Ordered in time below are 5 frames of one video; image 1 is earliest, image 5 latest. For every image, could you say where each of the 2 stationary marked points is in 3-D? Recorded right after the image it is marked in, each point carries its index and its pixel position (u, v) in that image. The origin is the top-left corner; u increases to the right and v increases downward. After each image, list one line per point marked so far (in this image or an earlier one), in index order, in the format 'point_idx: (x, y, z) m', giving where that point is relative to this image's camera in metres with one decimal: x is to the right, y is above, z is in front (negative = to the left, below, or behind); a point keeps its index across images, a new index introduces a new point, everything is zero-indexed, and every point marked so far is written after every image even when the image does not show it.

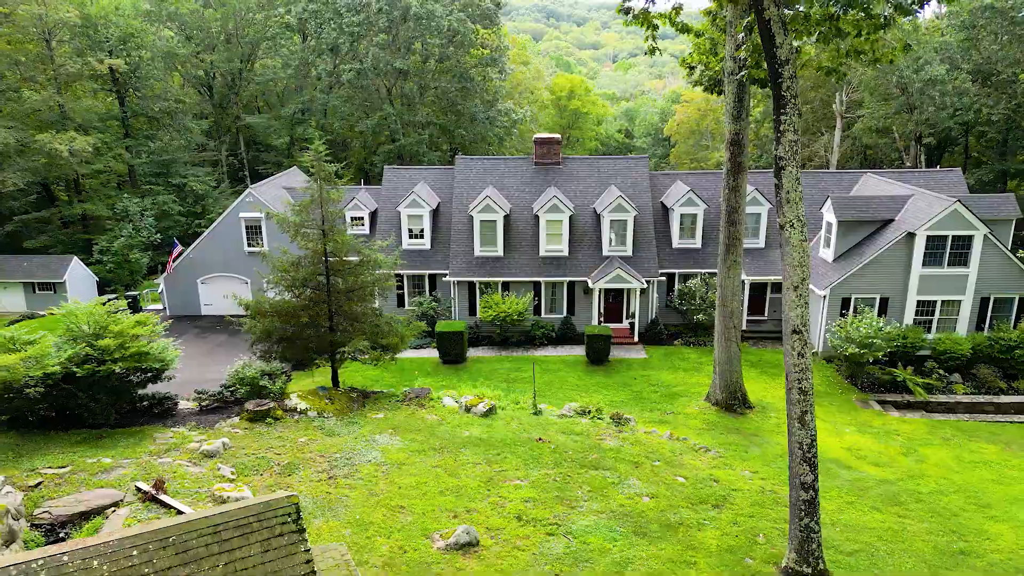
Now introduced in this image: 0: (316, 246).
0: (-3.6, +0.8, +13.5) m
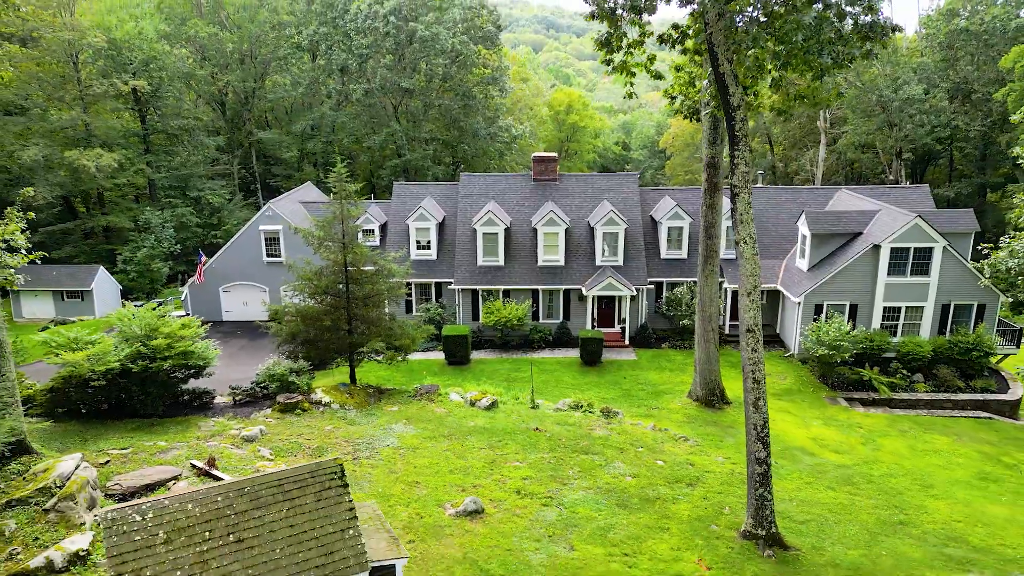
0: (-3.6, +0.6, +15.1) m
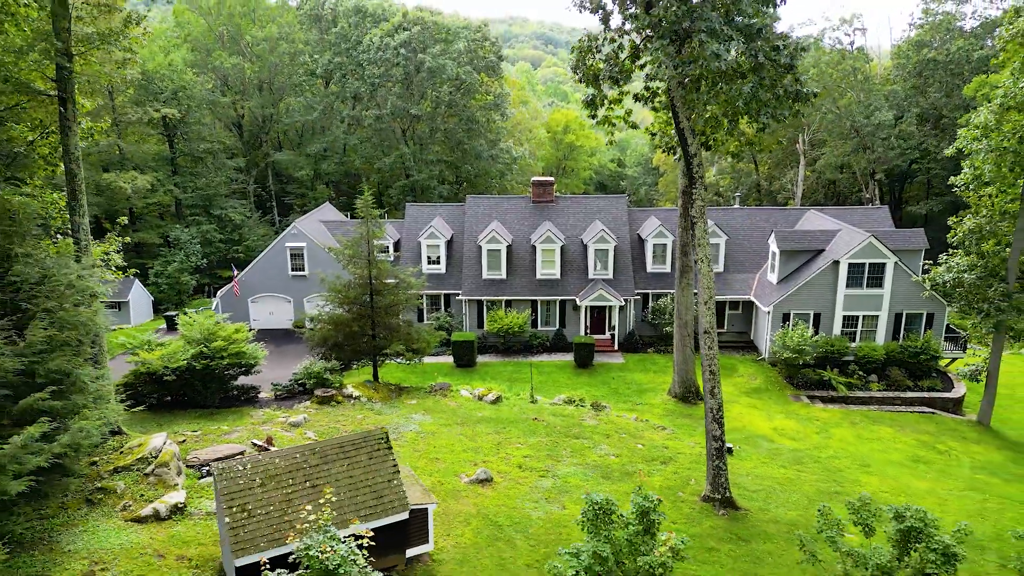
0: (-3.6, +0.4, +17.4) m
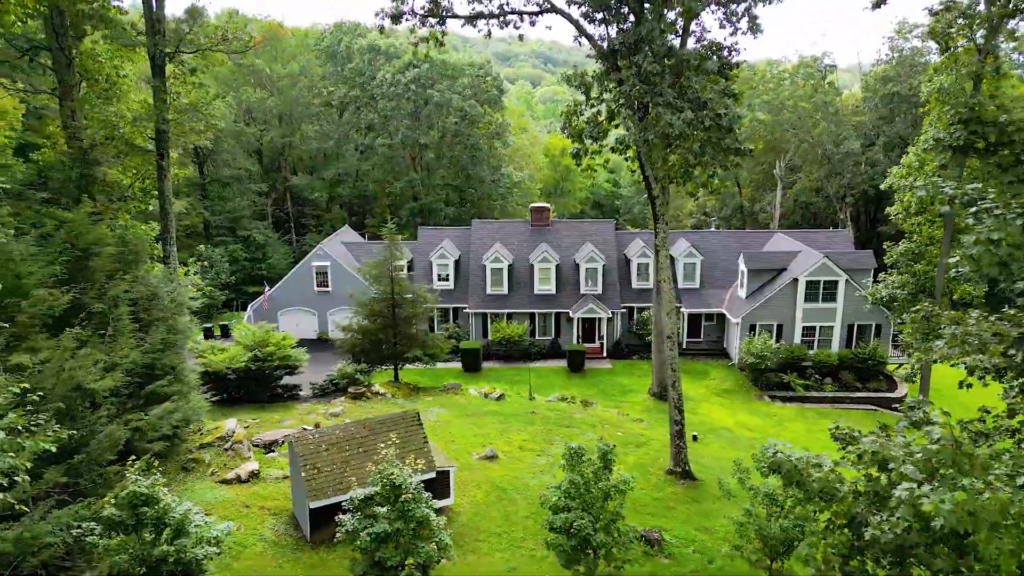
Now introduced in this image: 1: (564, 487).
0: (-3.6, 0.0, +20.4) m
1: (+0.7, -2.5, +9.2) m
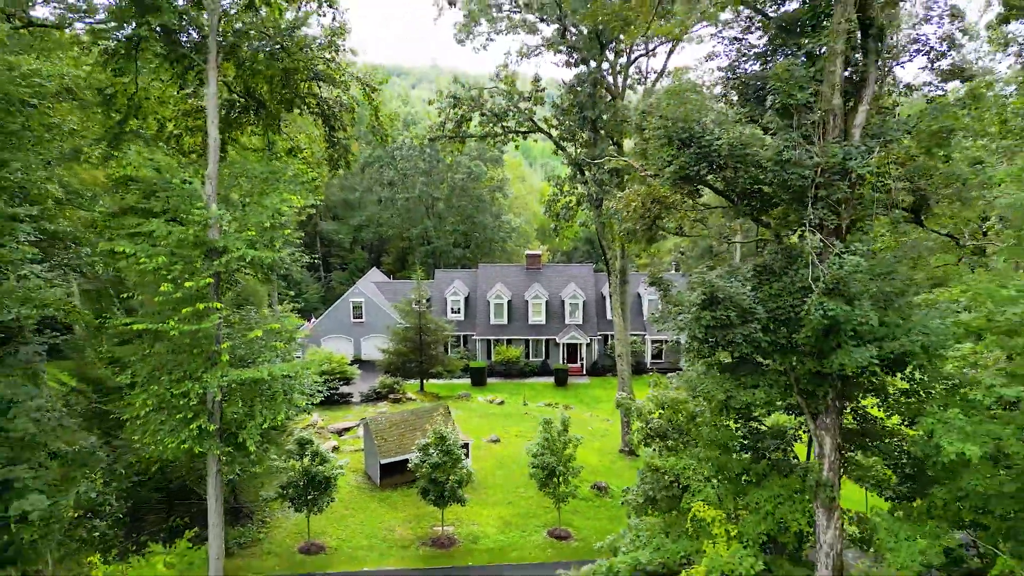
0: (-3.6, -1.2, +27.0) m
1: (+0.6, -3.3, +15.7) m
